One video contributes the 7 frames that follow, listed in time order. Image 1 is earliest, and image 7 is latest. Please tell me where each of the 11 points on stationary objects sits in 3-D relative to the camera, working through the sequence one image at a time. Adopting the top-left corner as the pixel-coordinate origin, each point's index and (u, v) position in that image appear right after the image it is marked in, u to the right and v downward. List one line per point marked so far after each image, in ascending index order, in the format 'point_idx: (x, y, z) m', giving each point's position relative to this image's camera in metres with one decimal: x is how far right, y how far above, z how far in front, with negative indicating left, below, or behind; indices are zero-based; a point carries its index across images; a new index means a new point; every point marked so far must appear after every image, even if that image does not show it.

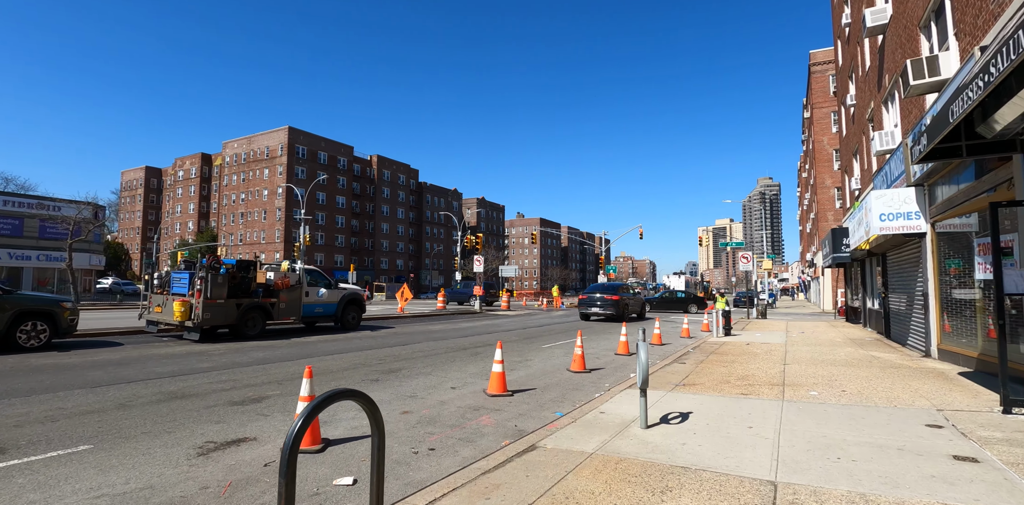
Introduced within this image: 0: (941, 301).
0: (+8.5, -0.9, +10.3) m
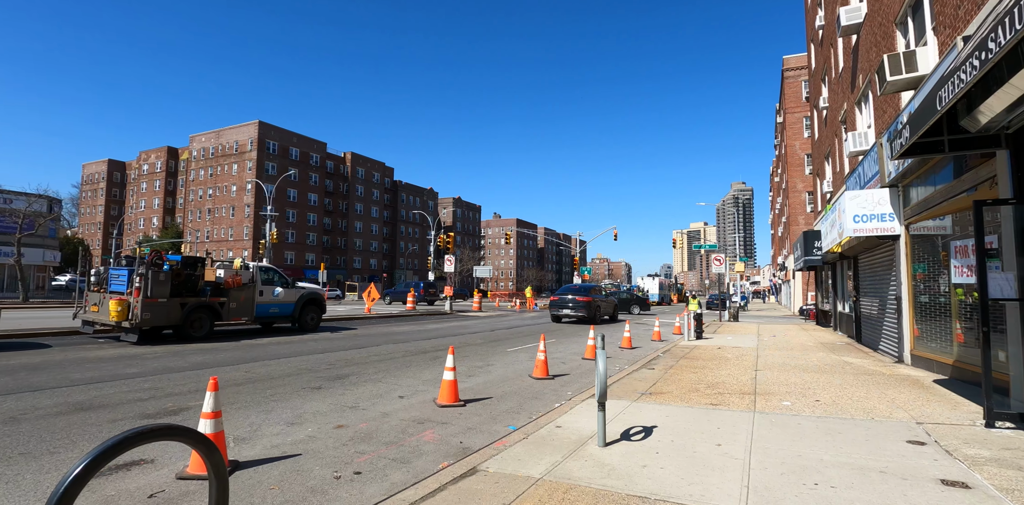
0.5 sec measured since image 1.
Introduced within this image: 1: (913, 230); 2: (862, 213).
0: (+7.8, -1.0, +10.0) m
1: (+7.8, +0.4, +10.0) m
2: (+7.2, +0.8, +10.7) m
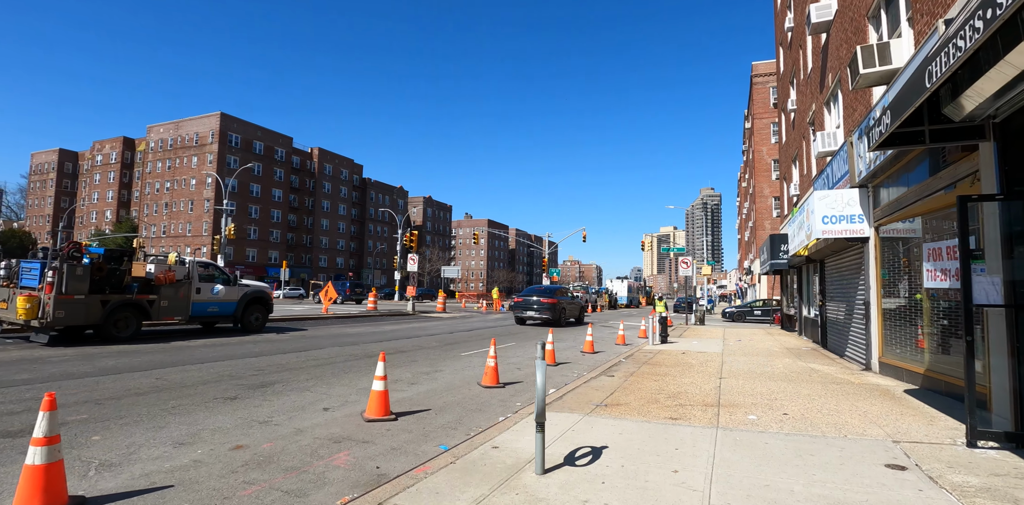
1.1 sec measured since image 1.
0: (+6.9, -1.1, +9.6) m
1: (+6.9, +0.4, +9.6) m
2: (+6.3, +0.8, +10.3) m
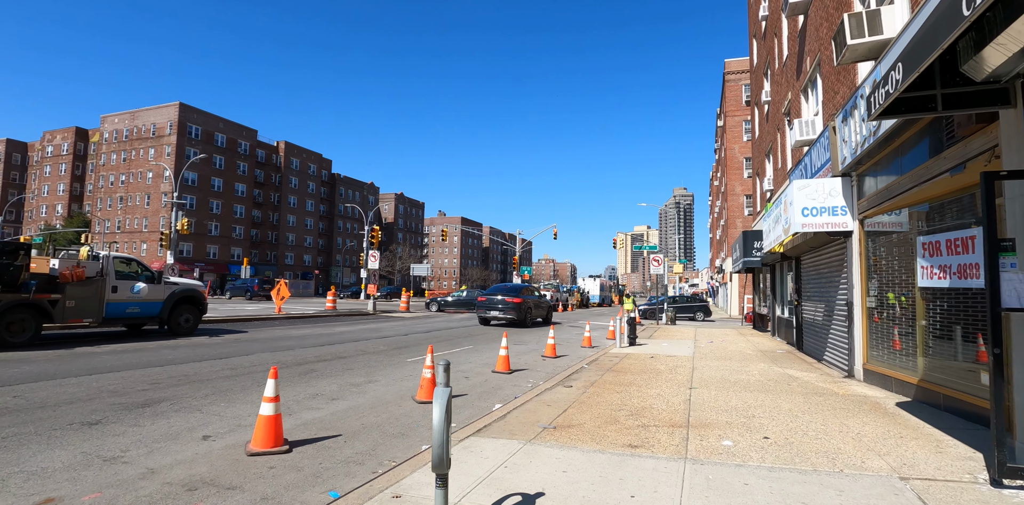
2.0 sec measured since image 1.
0: (+5.9, -1.0, +8.7) m
1: (+6.0, +0.5, +8.7) m
2: (+5.4, +0.8, +9.3) m
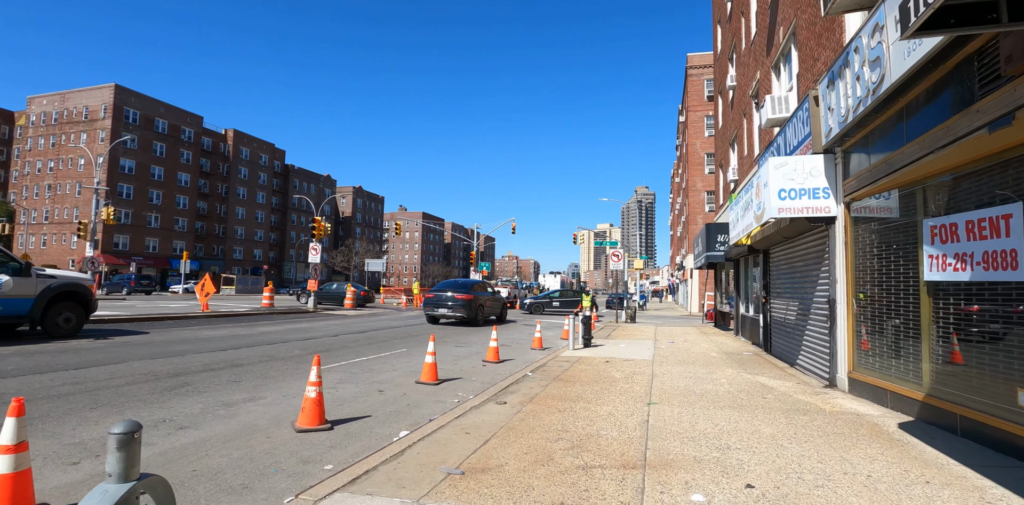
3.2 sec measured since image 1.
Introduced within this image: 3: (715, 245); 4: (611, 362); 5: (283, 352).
0: (+4.9, -0.8, +7.4) m
1: (+4.9, +0.6, +7.4) m
2: (+4.3, +1.0, +8.0) m
3: (+7.1, +0.3, +18.2) m
4: (+2.0, -2.3, +10.7) m
5: (-5.0, -2.2, +11.3) m
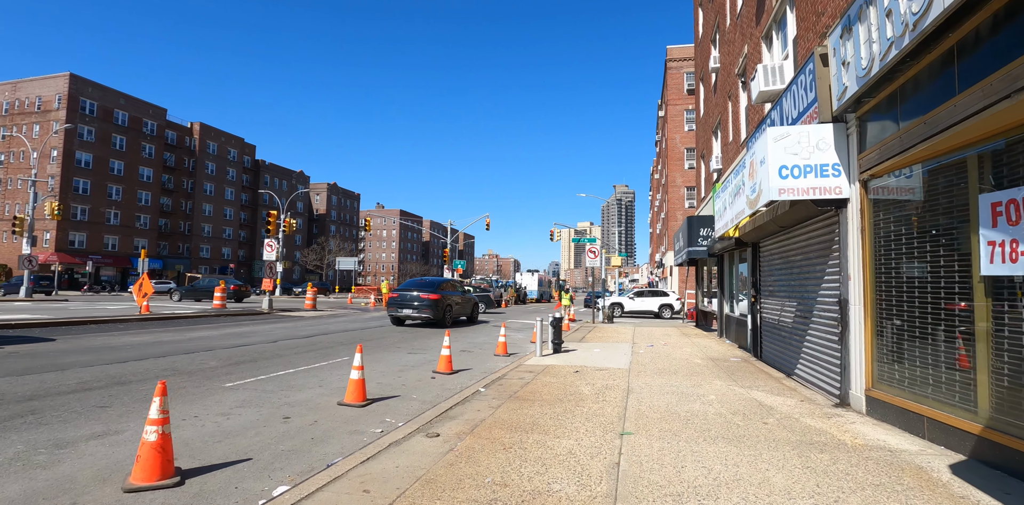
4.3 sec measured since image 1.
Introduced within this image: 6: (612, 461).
0: (+4.2, -0.7, +6.0) m
1: (+4.2, +0.7, +6.0) m
2: (+3.5, +1.1, +6.6) m
3: (+6.0, +0.4, +16.9) m
4: (+1.2, -2.1, +9.2) m
5: (-5.8, -2.0, +9.5) m
6: (+0.9, -1.8, +4.6) m
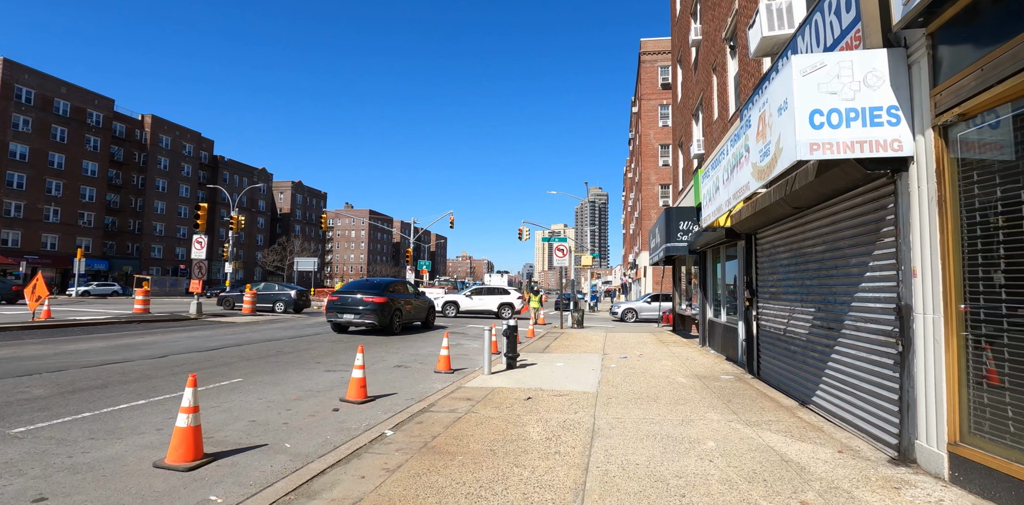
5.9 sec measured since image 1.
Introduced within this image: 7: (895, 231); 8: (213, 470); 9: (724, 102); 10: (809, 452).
0: (+3.4, -0.6, +3.9) m
1: (+3.4, +0.9, +3.9) m
2: (+2.7, +1.3, +4.5) m
3: (+4.7, +0.5, +14.9) m
4: (+0.3, -2.0, +7.0) m
5: (-6.8, -1.9, +7.0) m
6: (+0.2, -1.7, +2.4) m
7: (+3.4, +0.2, +4.6) m
8: (-2.6, -1.9, +4.5) m
9: (+4.7, +3.4, +11.5) m
10: (+2.7, -1.8, +4.7) m
